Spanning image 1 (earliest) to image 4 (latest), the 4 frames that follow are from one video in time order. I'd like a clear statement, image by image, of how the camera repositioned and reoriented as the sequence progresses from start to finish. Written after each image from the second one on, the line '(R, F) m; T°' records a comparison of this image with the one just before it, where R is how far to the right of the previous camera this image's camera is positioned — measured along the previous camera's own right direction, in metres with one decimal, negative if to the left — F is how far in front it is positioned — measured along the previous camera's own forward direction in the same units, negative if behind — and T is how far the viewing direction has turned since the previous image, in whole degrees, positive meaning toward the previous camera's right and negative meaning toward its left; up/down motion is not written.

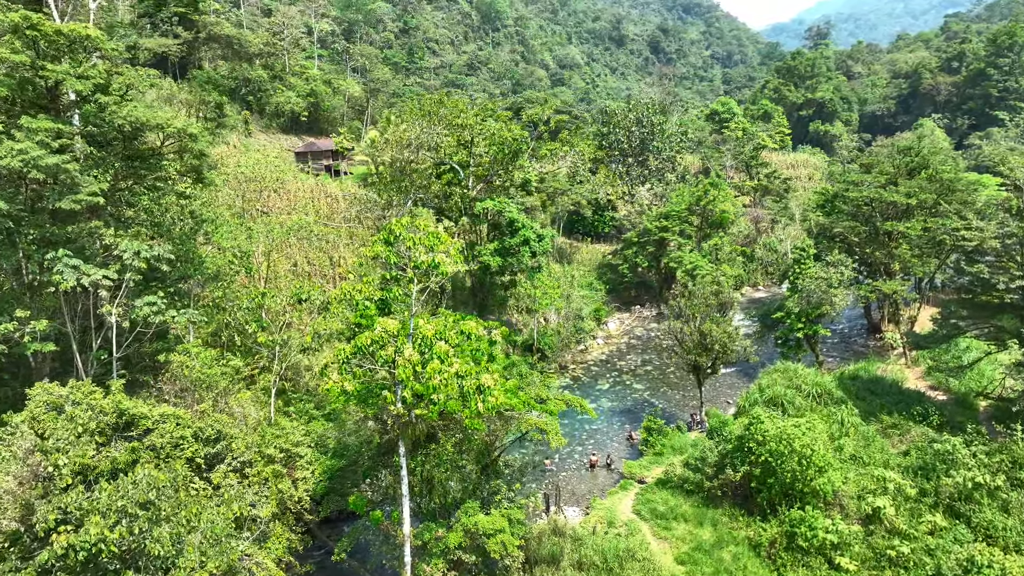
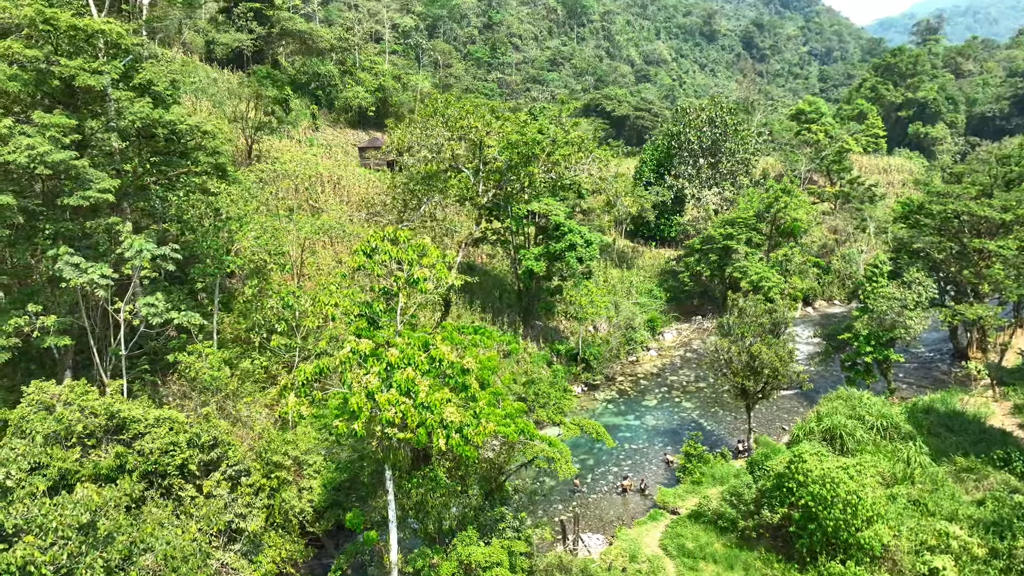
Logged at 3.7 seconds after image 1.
(+0.6, +0.7) m; -6°
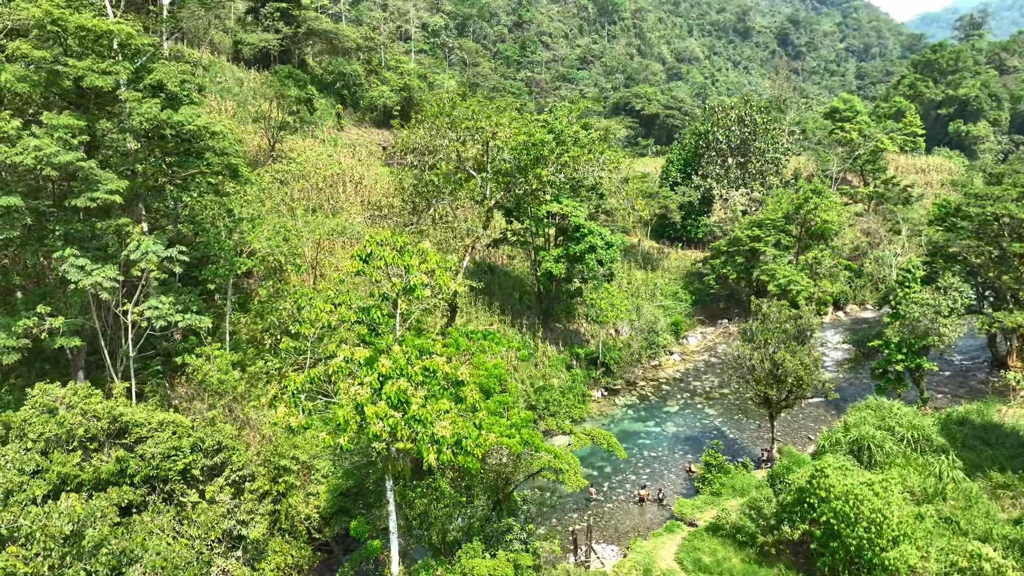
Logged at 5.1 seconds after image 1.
(+0.2, +0.3) m; -2°
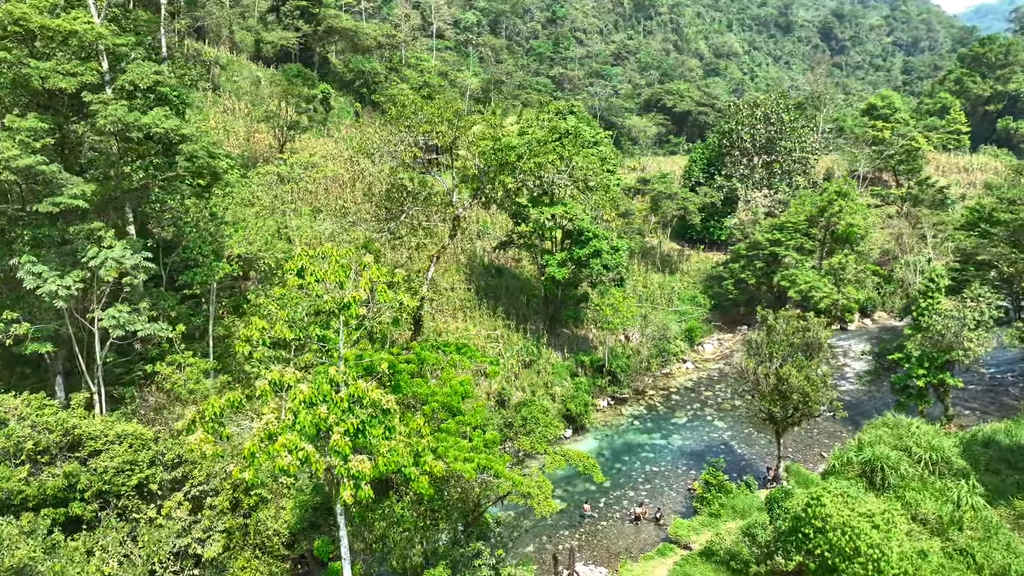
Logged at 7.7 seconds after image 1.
(+0.7, +0.4) m; -2°
